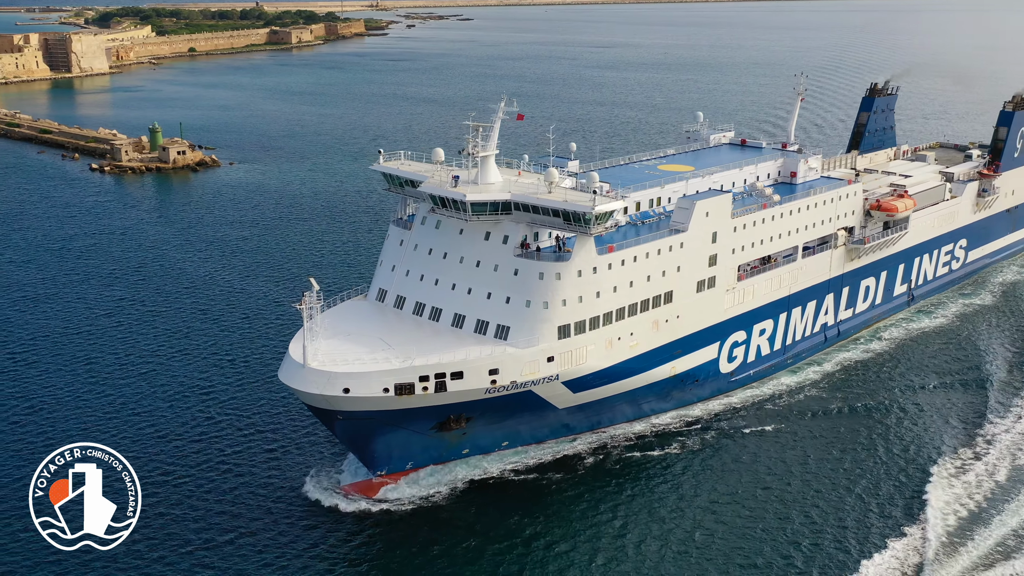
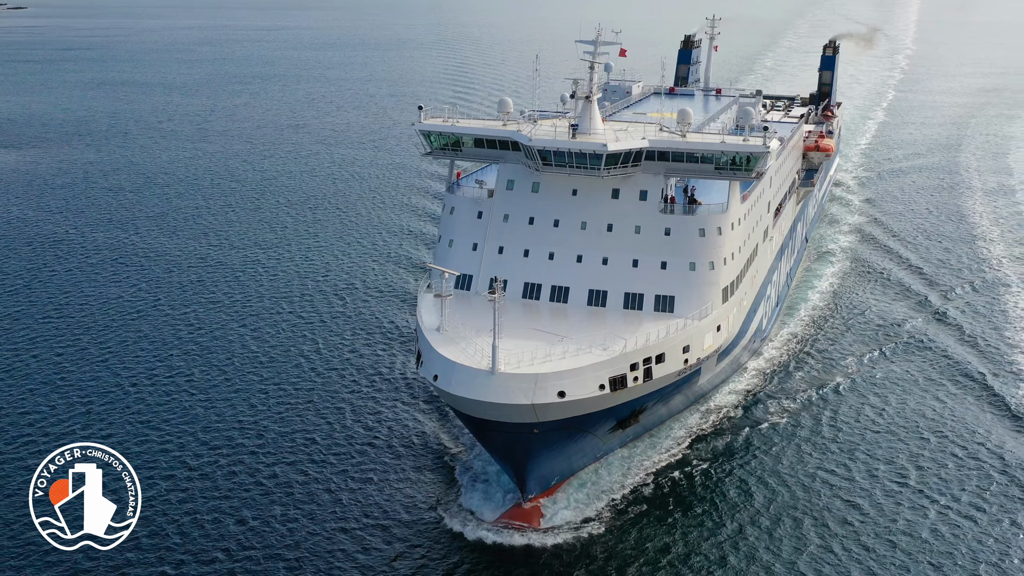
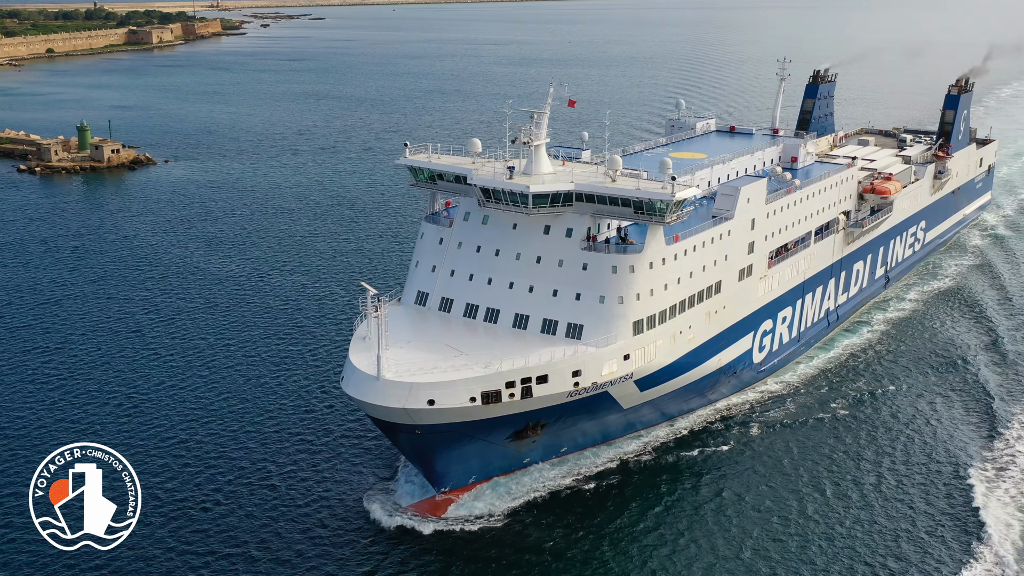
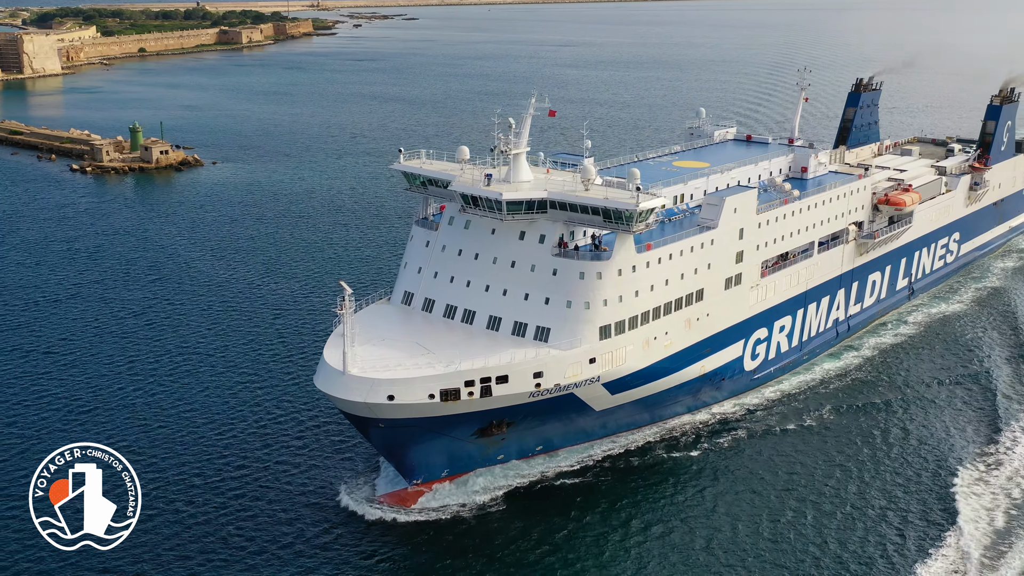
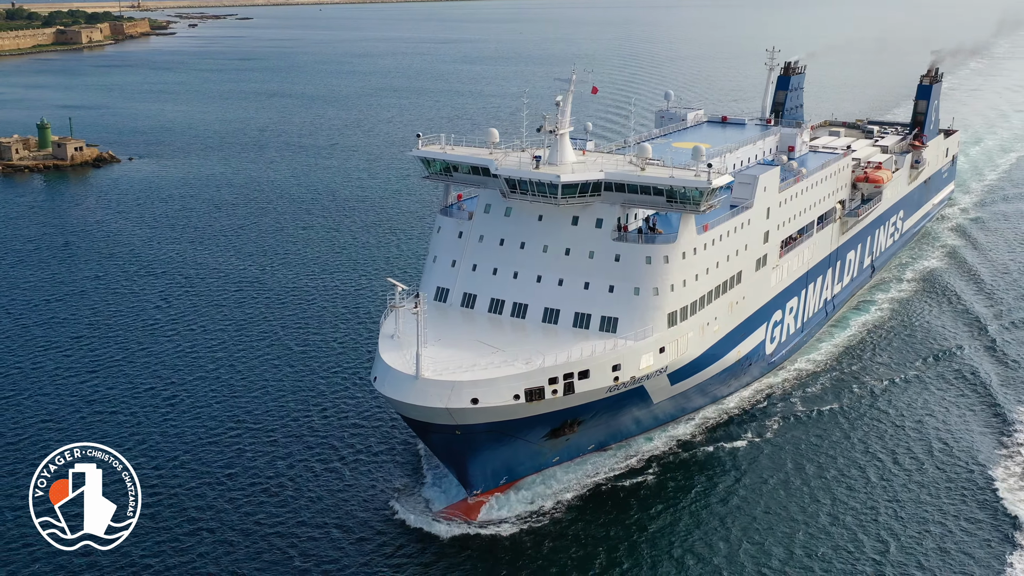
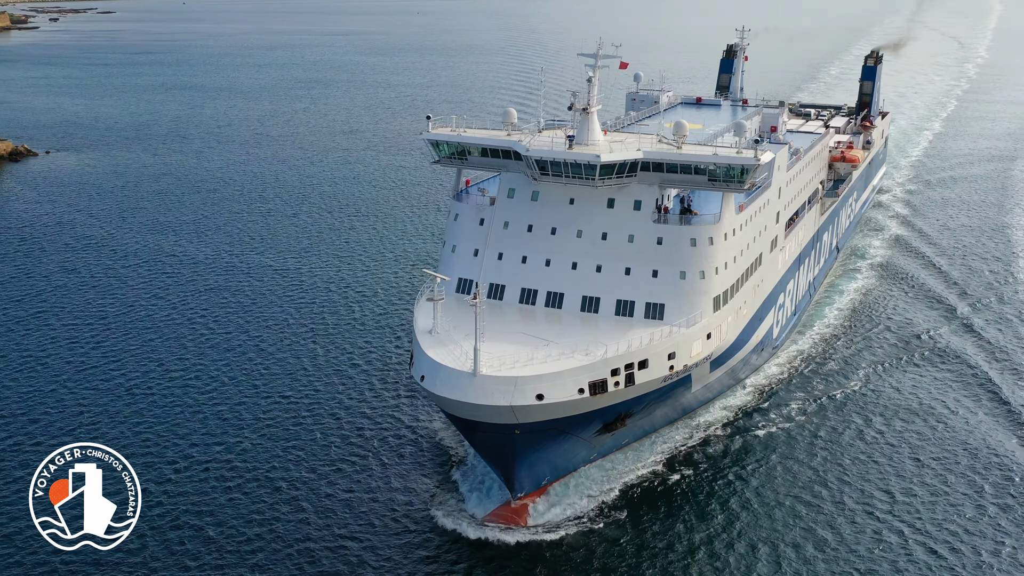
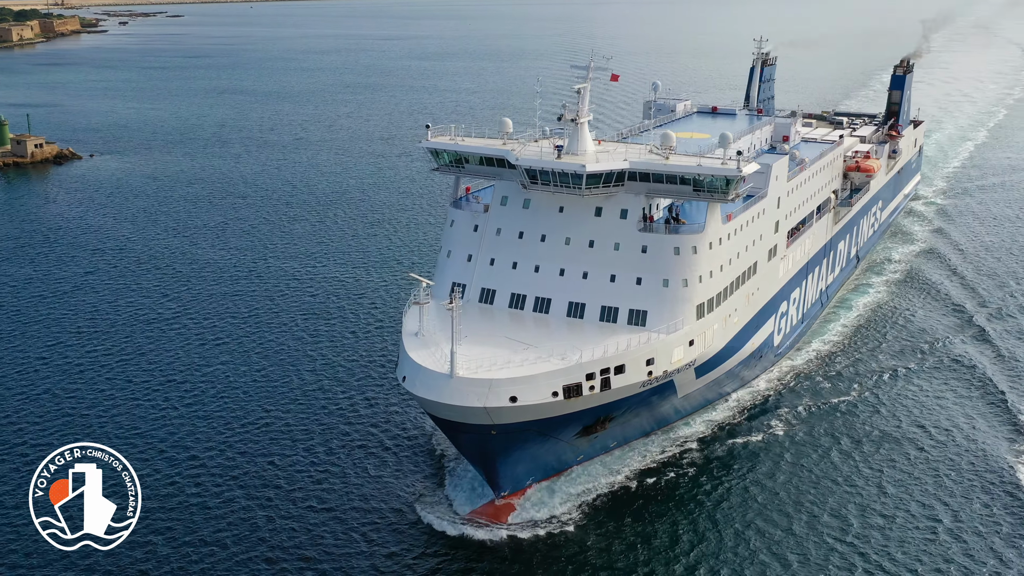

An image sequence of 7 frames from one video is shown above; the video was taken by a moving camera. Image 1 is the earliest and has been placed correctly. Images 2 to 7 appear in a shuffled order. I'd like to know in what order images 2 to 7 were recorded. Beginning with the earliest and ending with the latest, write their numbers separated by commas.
4, 3, 5, 7, 6, 2
